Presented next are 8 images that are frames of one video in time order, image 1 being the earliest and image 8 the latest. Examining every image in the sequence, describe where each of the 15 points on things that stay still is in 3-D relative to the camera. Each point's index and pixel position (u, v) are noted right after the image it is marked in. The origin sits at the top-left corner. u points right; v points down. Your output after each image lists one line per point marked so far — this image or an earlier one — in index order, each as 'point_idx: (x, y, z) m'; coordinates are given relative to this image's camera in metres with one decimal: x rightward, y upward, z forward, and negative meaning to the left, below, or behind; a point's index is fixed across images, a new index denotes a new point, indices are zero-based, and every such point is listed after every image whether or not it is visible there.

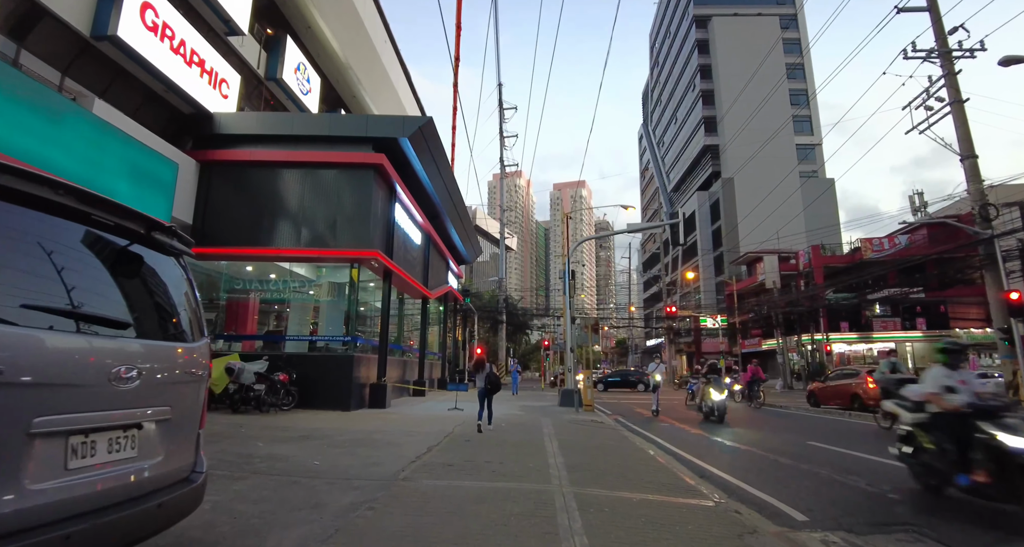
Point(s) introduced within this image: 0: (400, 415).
0: (-2.8, -3.6, +13.2) m
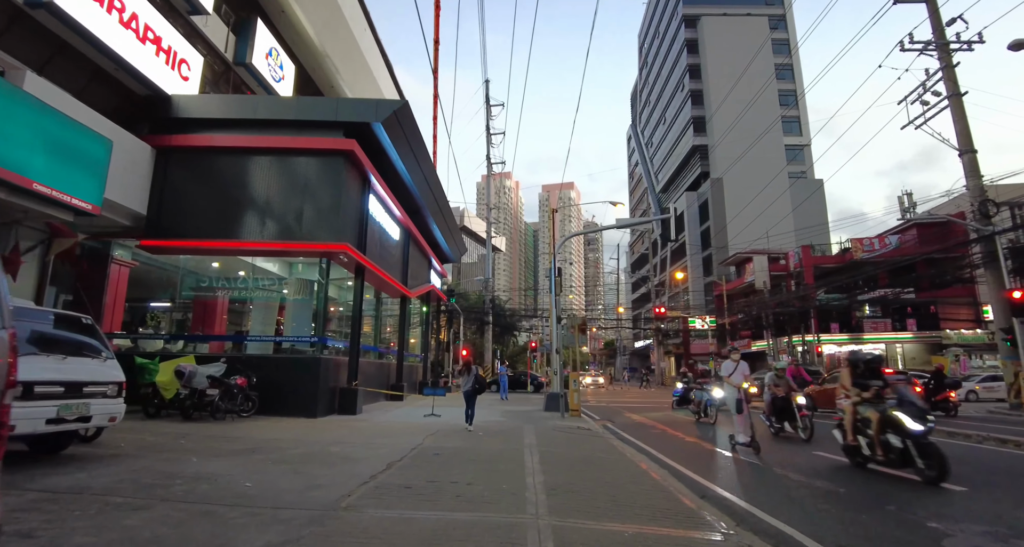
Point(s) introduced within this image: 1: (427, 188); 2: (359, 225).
0: (-3.3, -3.5, +12.1) m
1: (-3.1, +3.1, +18.7) m
2: (-4.4, +1.4, +14.7) m
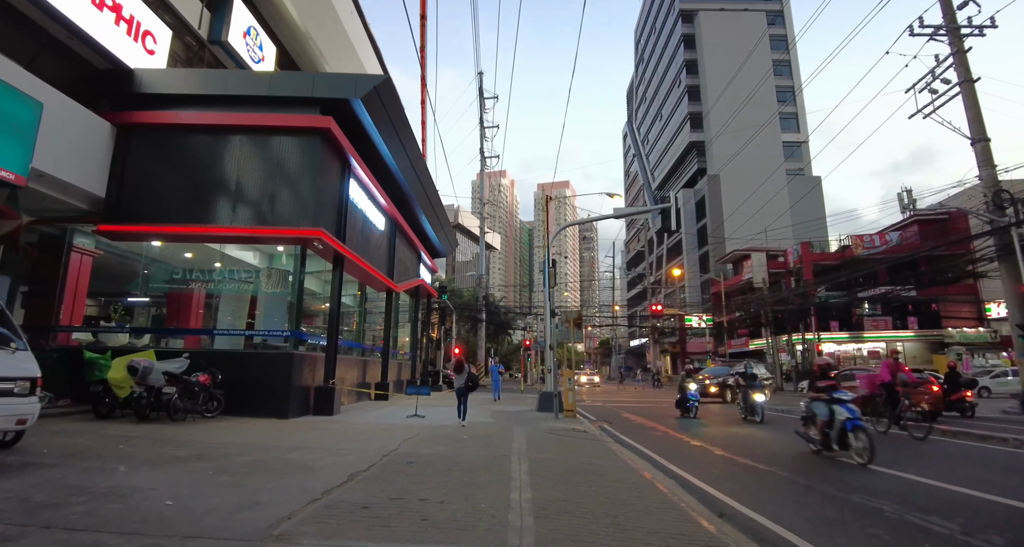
0: (-3.5, -3.2, +11.2) m
1: (-3.3, +3.3, +17.7) m
2: (-4.7, +1.7, +13.7) m
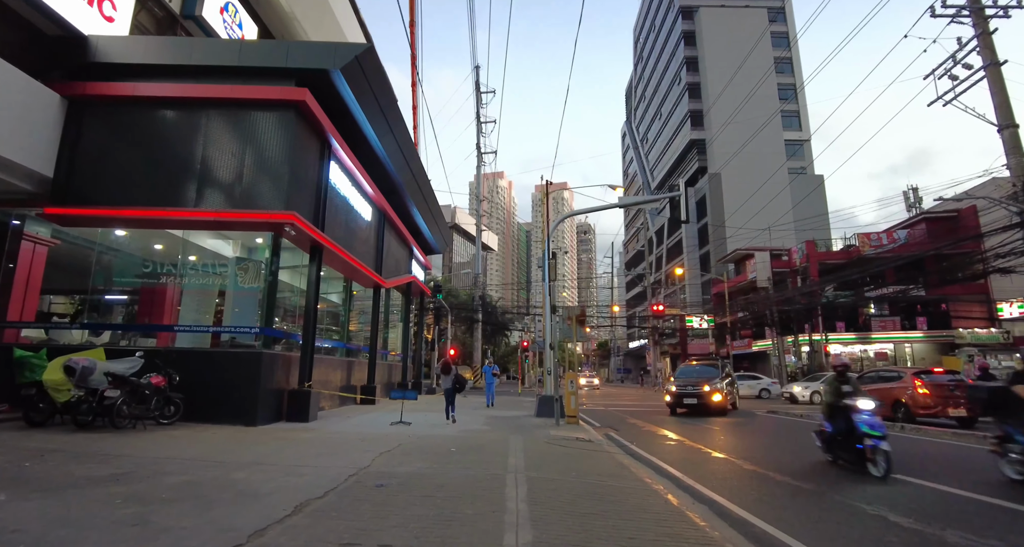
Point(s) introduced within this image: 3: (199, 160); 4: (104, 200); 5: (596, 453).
0: (-3.6, -3.0, +9.9) m
1: (-3.4, +3.5, +16.5) m
2: (-4.8, +1.9, +12.5) m
3: (-6.8, +2.5, +11.1) m
4: (-8.7, +1.6, +11.1) m
5: (+1.4, -2.9, +8.3) m
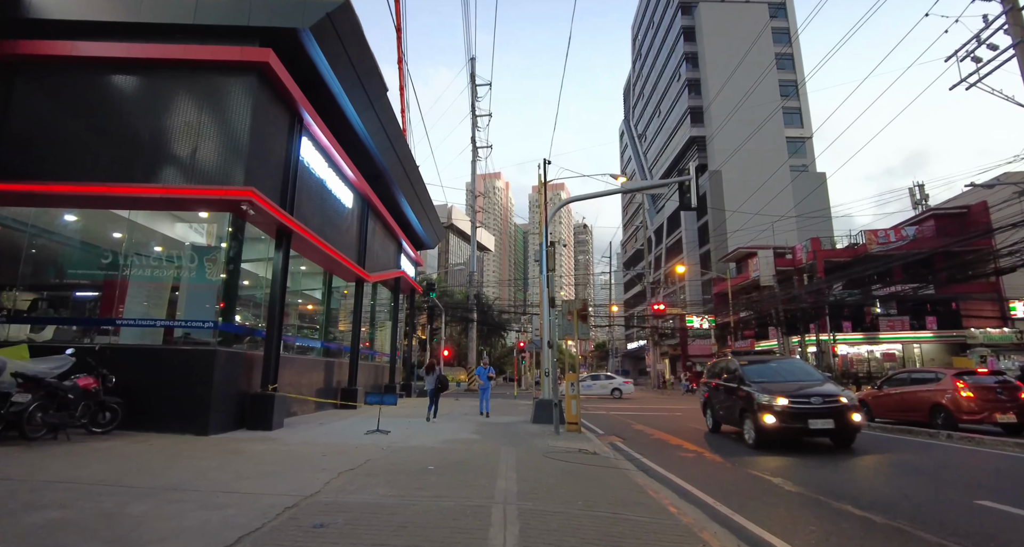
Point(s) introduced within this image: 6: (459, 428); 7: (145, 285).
0: (-3.7, -2.8, +8.5) m
1: (-3.6, +3.7, +15.1) m
2: (-4.9, +2.1, +11.1) m
3: (-6.9, +2.7, +9.8) m
4: (-8.9, +1.8, +9.7) m
5: (+1.2, -2.6, +6.9) m
6: (-1.1, -3.2, +10.7) m
7: (-7.2, -0.2, +10.0) m
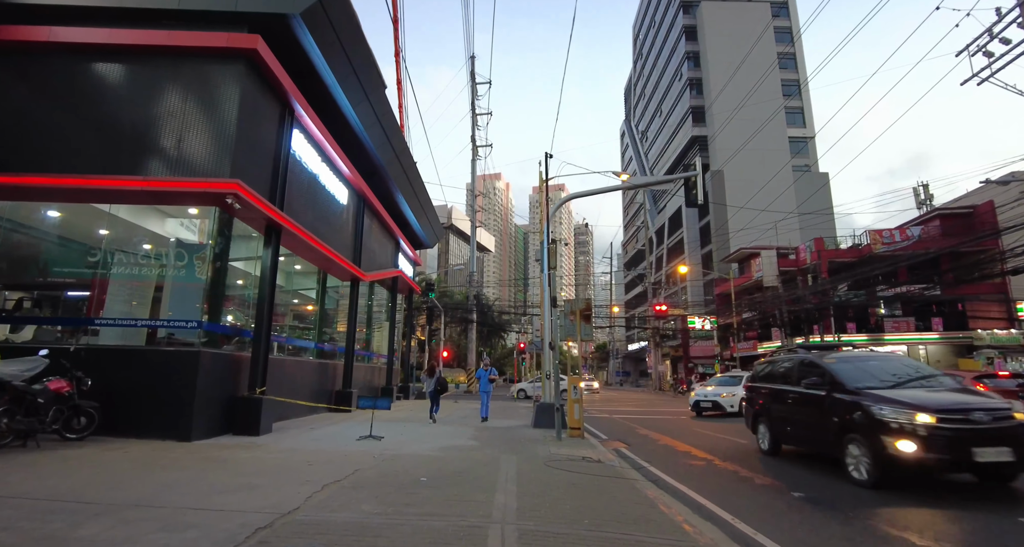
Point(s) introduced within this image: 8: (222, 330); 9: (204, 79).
0: (-3.7, -2.7, +8.1) m
1: (-3.6, +3.8, +14.7) m
2: (-4.9, +2.1, +10.7) m
3: (-6.9, +2.8, +9.3) m
4: (-8.9, +1.9, +9.2) m
5: (+1.2, -2.6, +6.4) m
6: (-1.1, -3.2, +10.3) m
7: (-7.2, -0.2, +9.5) m
8: (-5.4, -1.1, +9.7) m
9: (-5.6, +3.6, +9.5) m
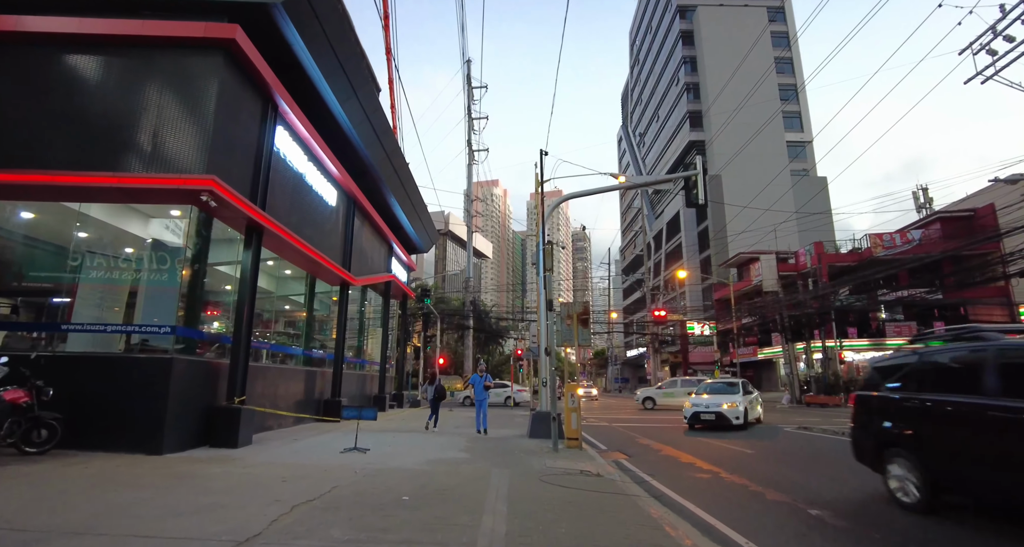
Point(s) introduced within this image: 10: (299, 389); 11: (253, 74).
0: (-3.8, -2.8, +7.5) m
1: (-3.8, +3.7, +14.2) m
2: (-5.0, +2.1, +10.2) m
3: (-7.0, +2.7, +8.8) m
4: (-9.0, +1.8, +8.7) m
5: (+1.1, -2.6, +5.9) m
6: (-1.2, -3.2, +9.8) m
7: (-7.3, -0.2, +9.0) m
8: (-5.5, -1.1, +9.2) m
9: (-5.8, +3.5, +9.0) m
10: (-5.6, -3.0, +13.5) m
11: (-4.9, +3.8, +9.8) m
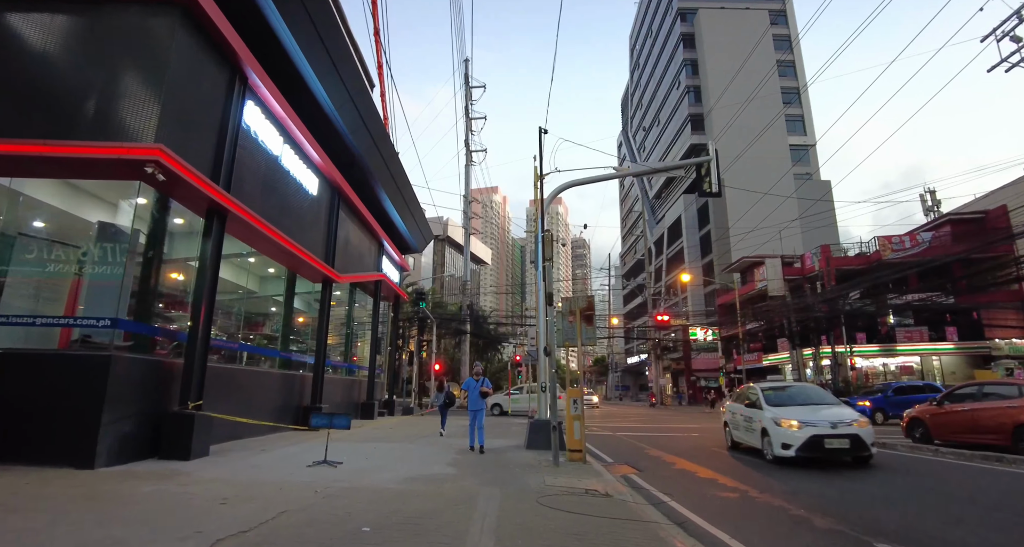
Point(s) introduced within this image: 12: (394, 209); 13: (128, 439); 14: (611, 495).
0: (-3.9, -2.6, +6.4) m
1: (-3.8, +3.8, +13.2) m
2: (-5.1, +2.3, +9.1) m
3: (-7.1, +2.9, +7.8) m
4: (-9.1, +2.0, +7.7) m
5: (+1.1, -2.4, +4.8) m
6: (-1.3, -3.1, +8.6) m
7: (-7.4, 0.0, +7.9) m
8: (-5.6, -0.9, +8.1) m
9: (-5.8, +3.7, +8.0) m
10: (-5.7, -2.9, +12.4) m
11: (-5.0, +3.9, +8.8) m
12: (-4.3, +2.4, +18.8) m
13: (-5.4, -2.4, +7.4) m
14: (+1.2, -2.6, +6.2) m
